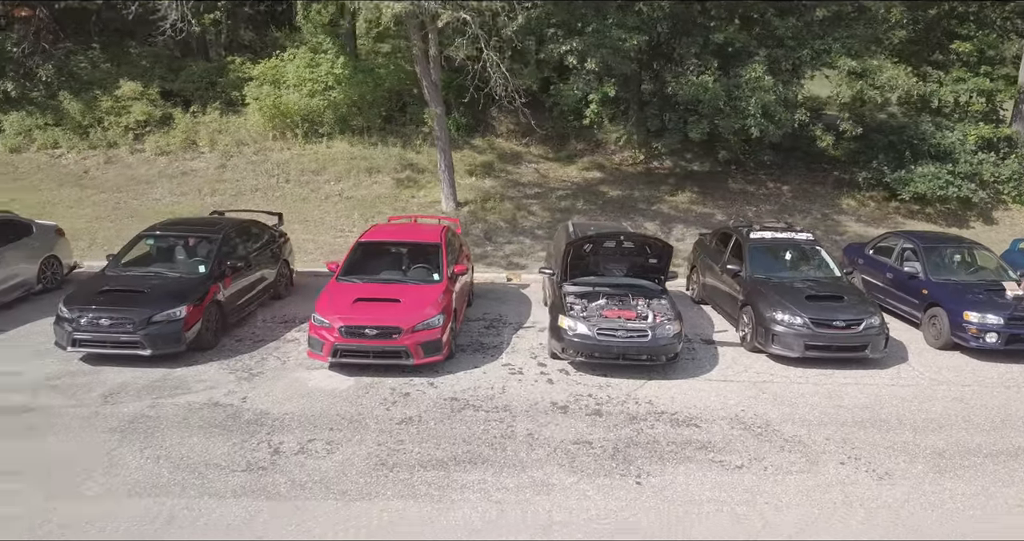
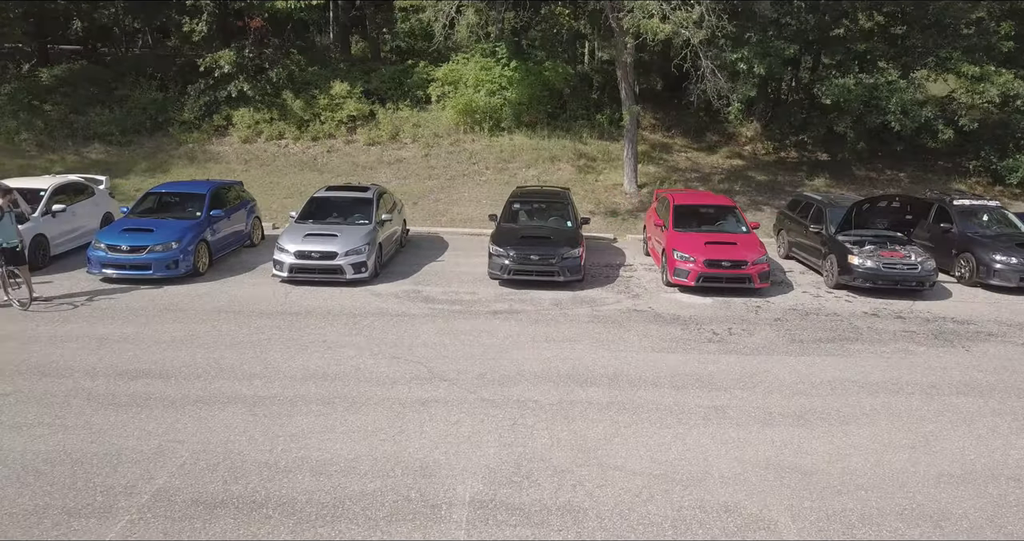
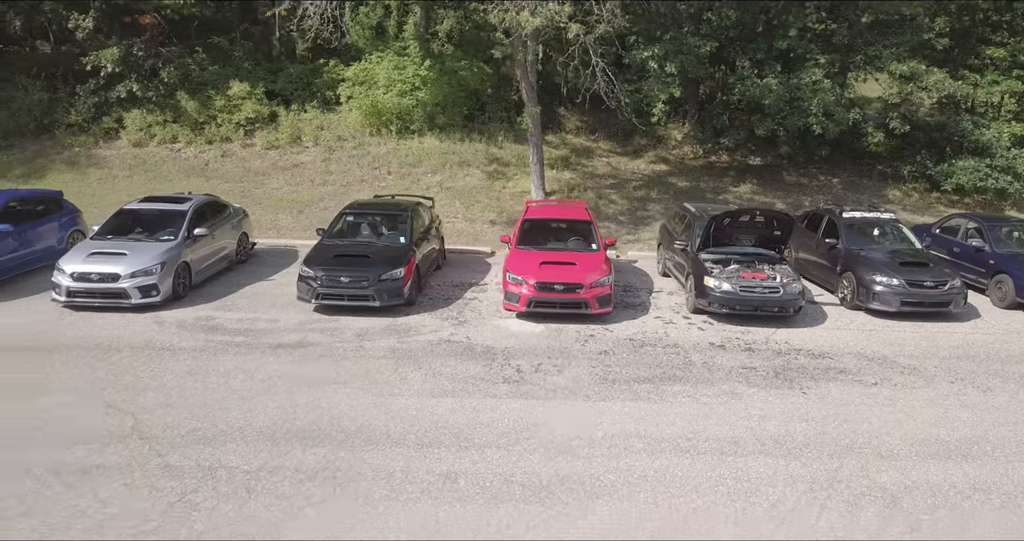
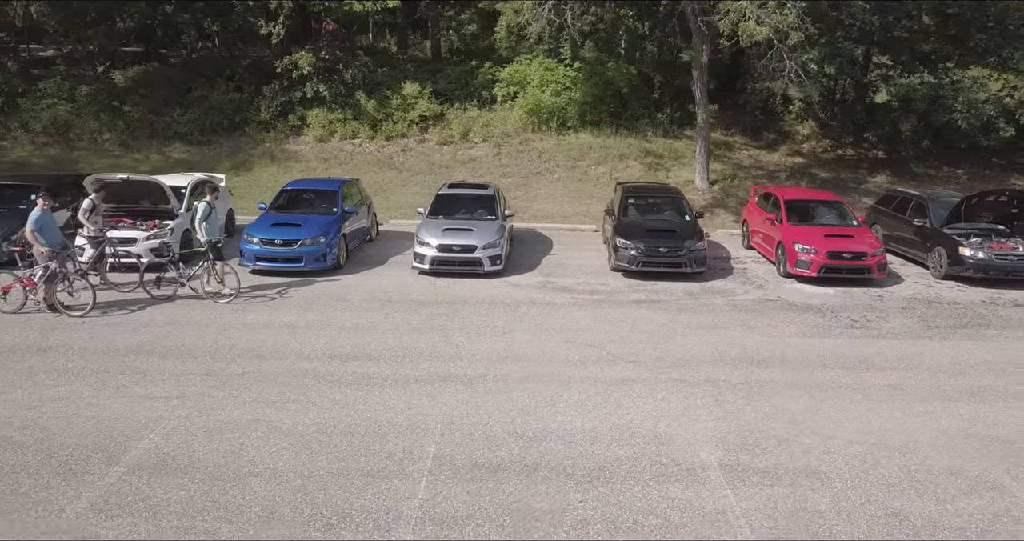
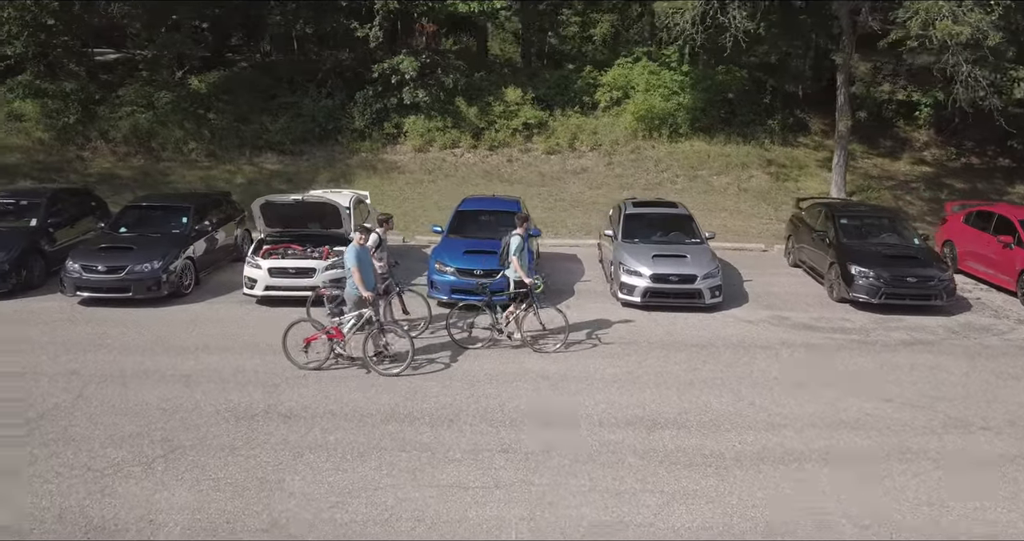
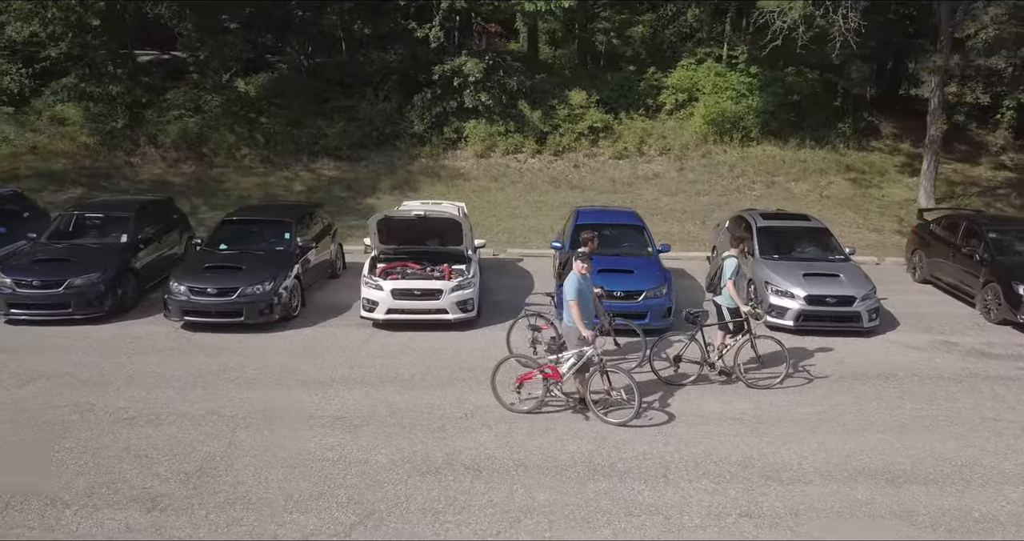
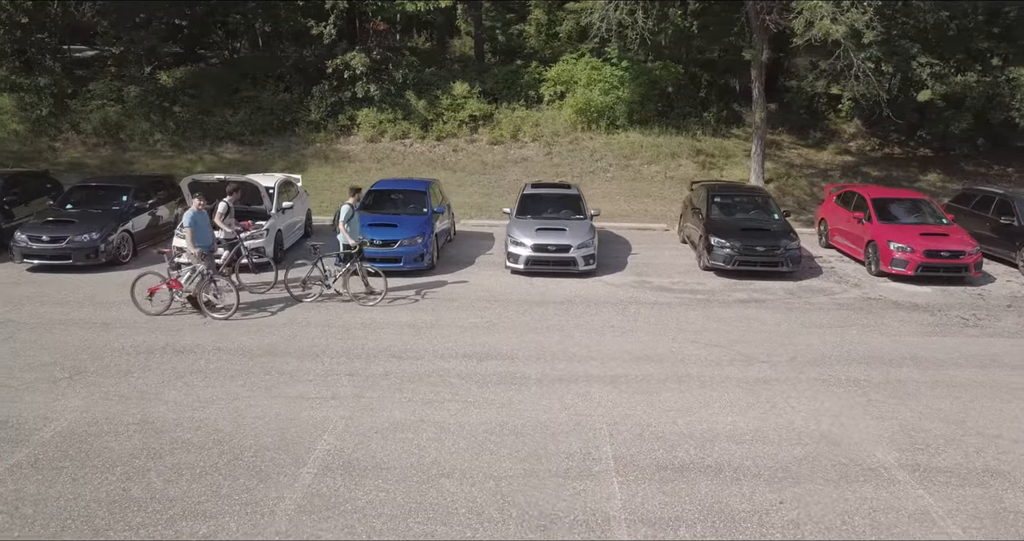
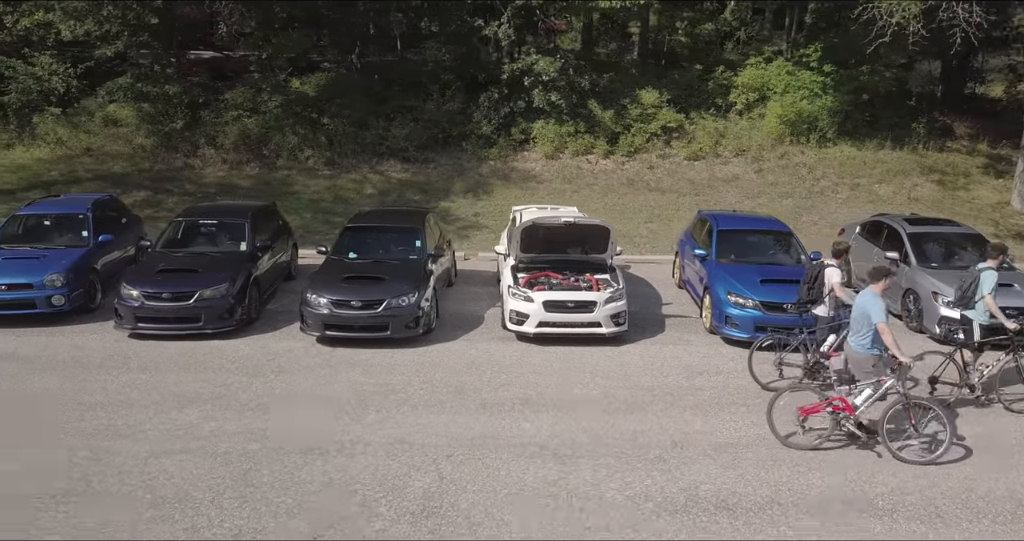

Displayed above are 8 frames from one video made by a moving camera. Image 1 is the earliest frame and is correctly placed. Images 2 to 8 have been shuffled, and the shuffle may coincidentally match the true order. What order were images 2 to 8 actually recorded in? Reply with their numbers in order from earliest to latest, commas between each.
3, 2, 4, 7, 5, 6, 8
